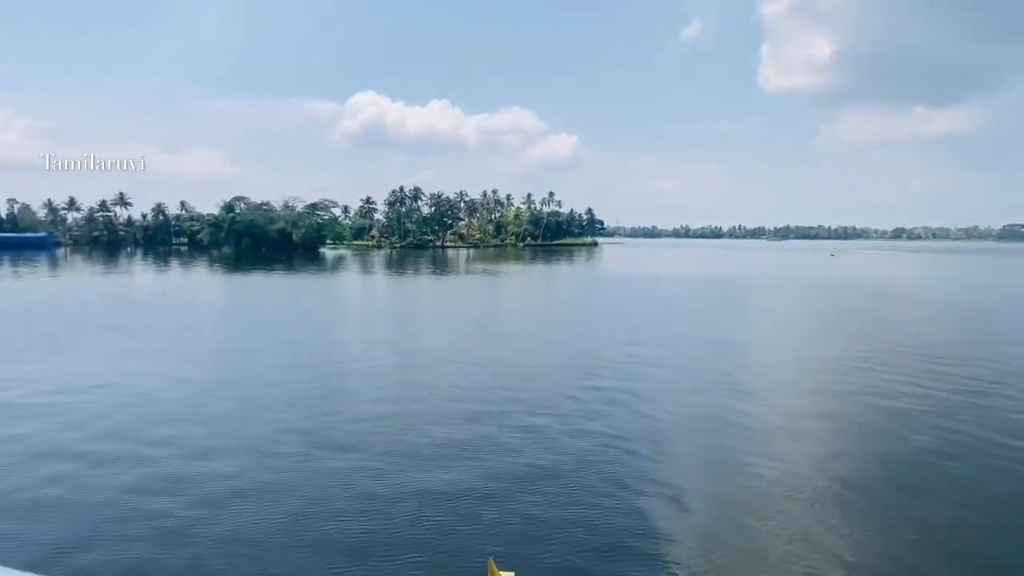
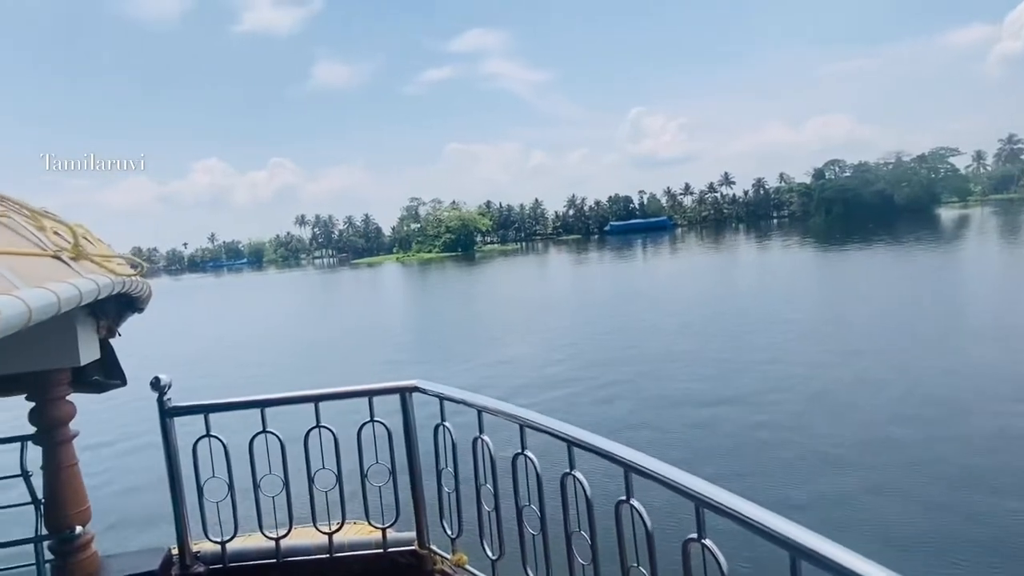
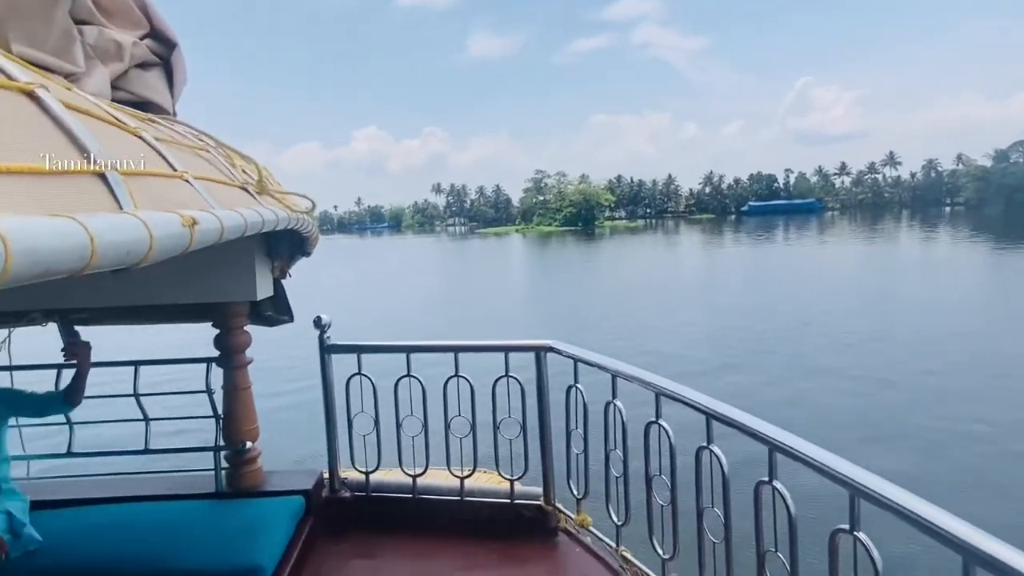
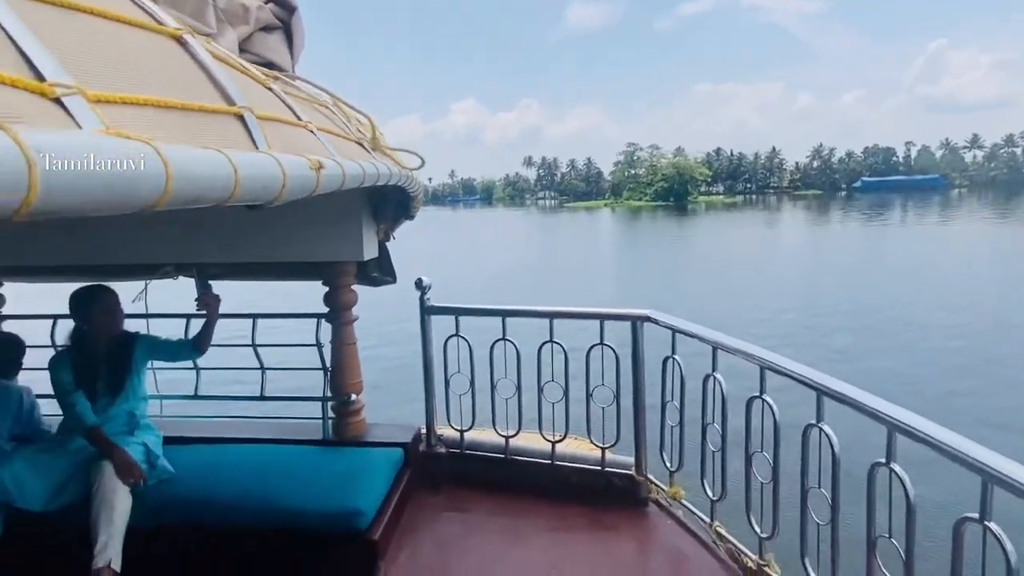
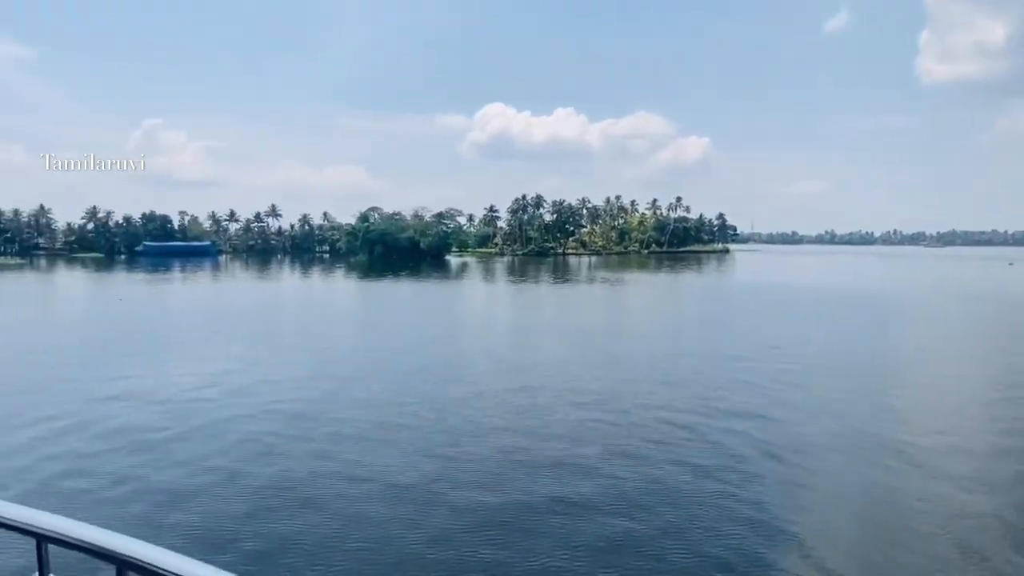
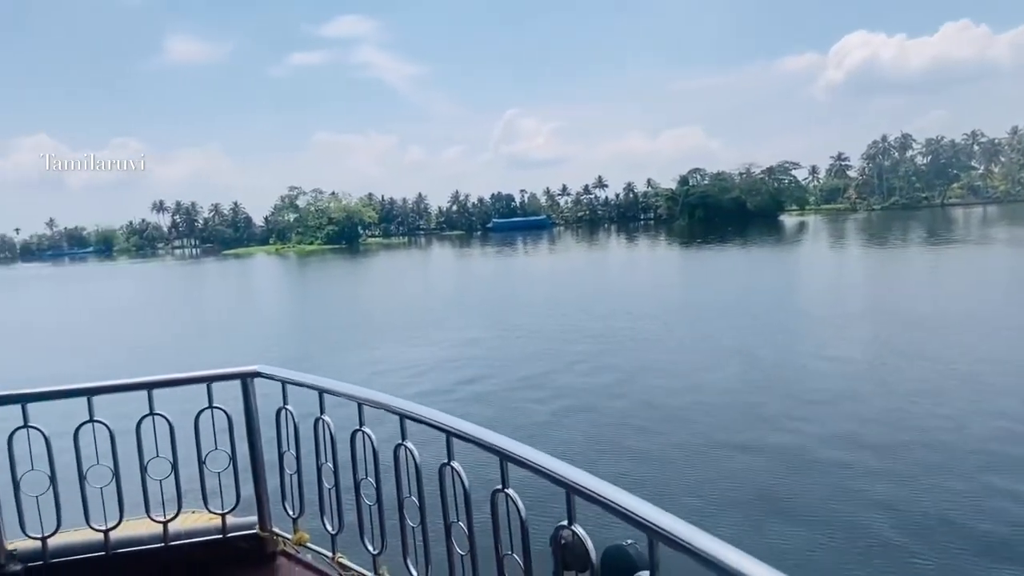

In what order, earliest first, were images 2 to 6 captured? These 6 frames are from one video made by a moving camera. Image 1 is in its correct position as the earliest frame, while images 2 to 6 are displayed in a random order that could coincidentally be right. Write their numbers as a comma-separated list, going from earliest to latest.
5, 6, 2, 3, 4
